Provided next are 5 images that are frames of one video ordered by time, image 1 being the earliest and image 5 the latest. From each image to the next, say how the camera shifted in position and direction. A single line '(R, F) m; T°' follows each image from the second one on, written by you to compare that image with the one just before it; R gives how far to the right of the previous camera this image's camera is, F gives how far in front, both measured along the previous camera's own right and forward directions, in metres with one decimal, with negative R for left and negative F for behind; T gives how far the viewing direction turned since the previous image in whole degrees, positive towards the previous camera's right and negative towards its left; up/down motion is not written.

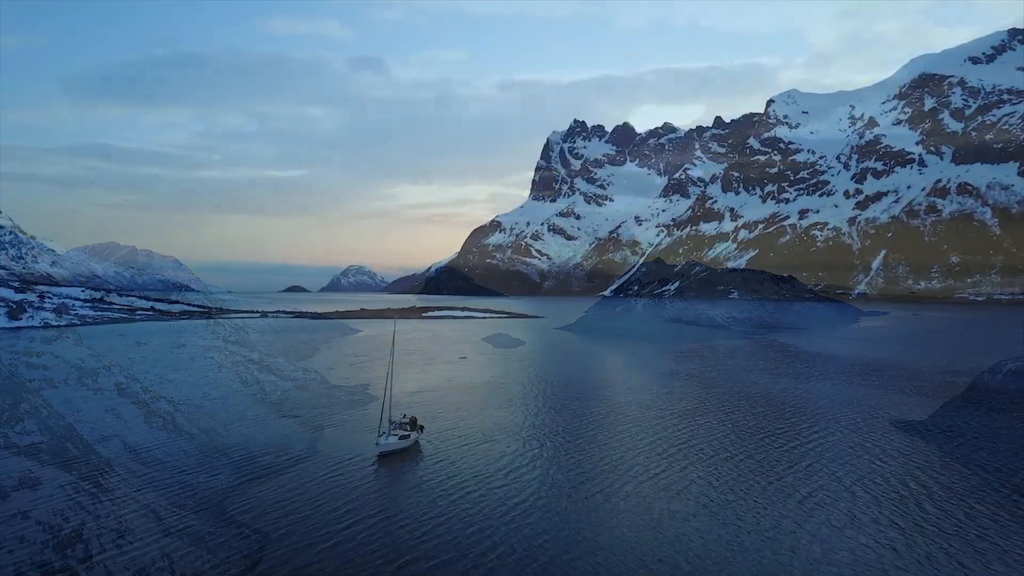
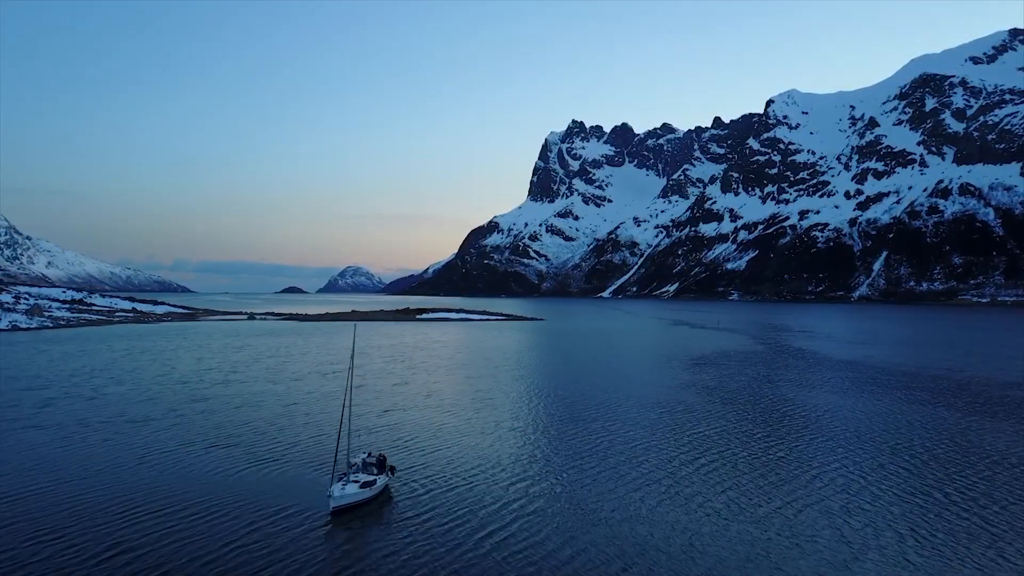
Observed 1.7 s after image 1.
(+0.3, +5.3) m; 0°
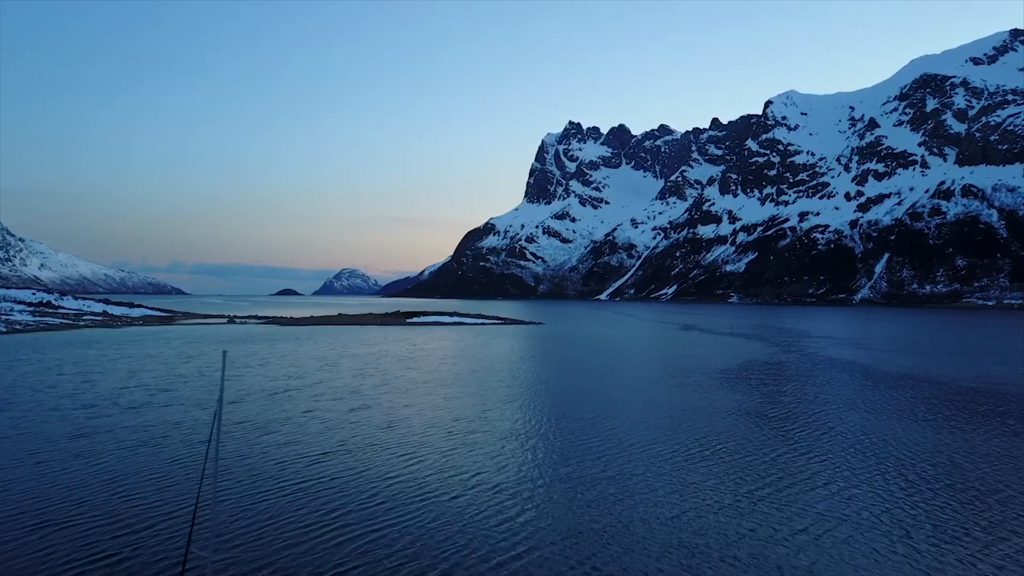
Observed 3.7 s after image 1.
(+0.2, +8.0) m; 0°
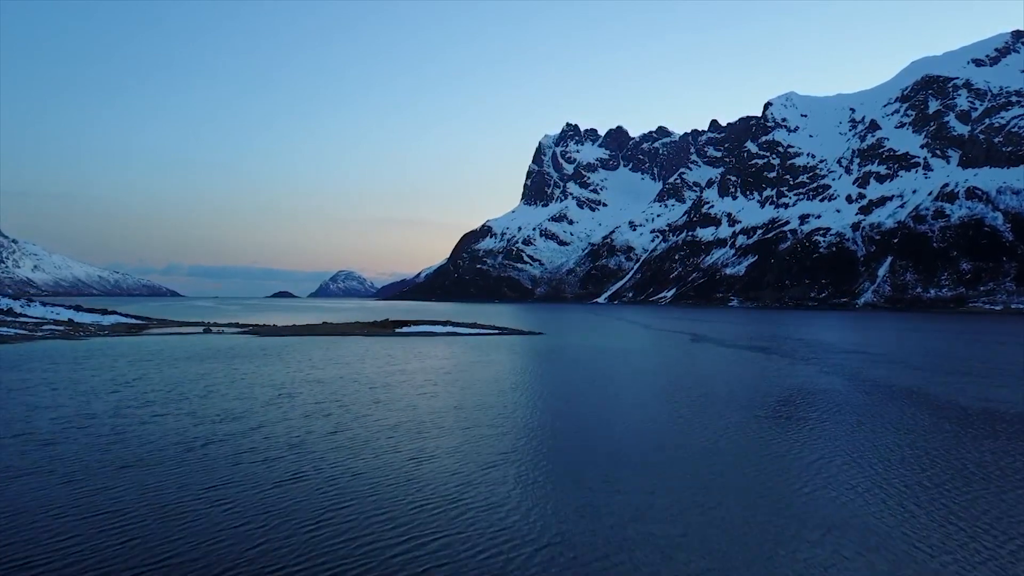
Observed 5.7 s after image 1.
(+0.2, +8.5) m; 0°
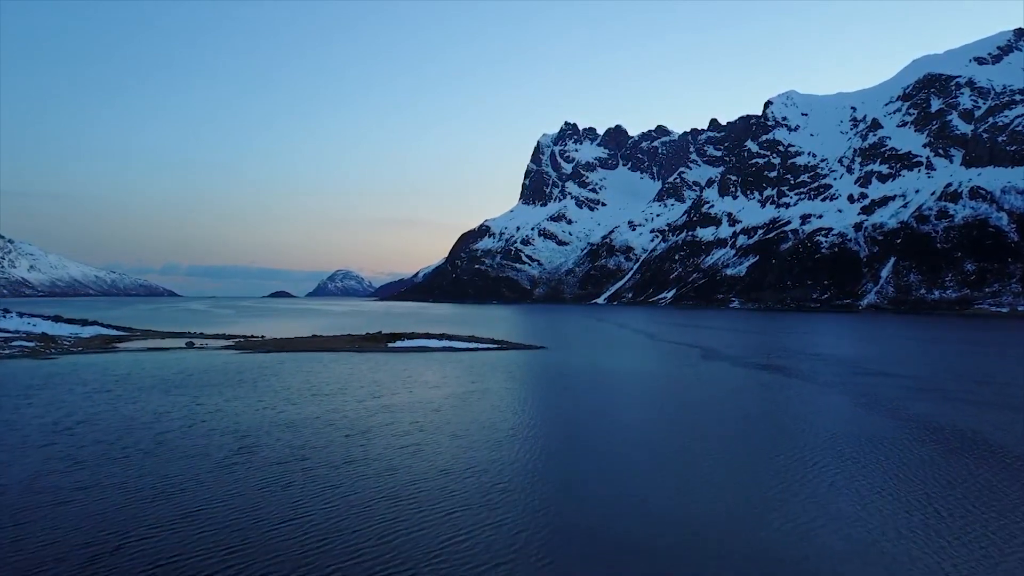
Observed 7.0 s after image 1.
(+0.1, +5.8) m; 0°
